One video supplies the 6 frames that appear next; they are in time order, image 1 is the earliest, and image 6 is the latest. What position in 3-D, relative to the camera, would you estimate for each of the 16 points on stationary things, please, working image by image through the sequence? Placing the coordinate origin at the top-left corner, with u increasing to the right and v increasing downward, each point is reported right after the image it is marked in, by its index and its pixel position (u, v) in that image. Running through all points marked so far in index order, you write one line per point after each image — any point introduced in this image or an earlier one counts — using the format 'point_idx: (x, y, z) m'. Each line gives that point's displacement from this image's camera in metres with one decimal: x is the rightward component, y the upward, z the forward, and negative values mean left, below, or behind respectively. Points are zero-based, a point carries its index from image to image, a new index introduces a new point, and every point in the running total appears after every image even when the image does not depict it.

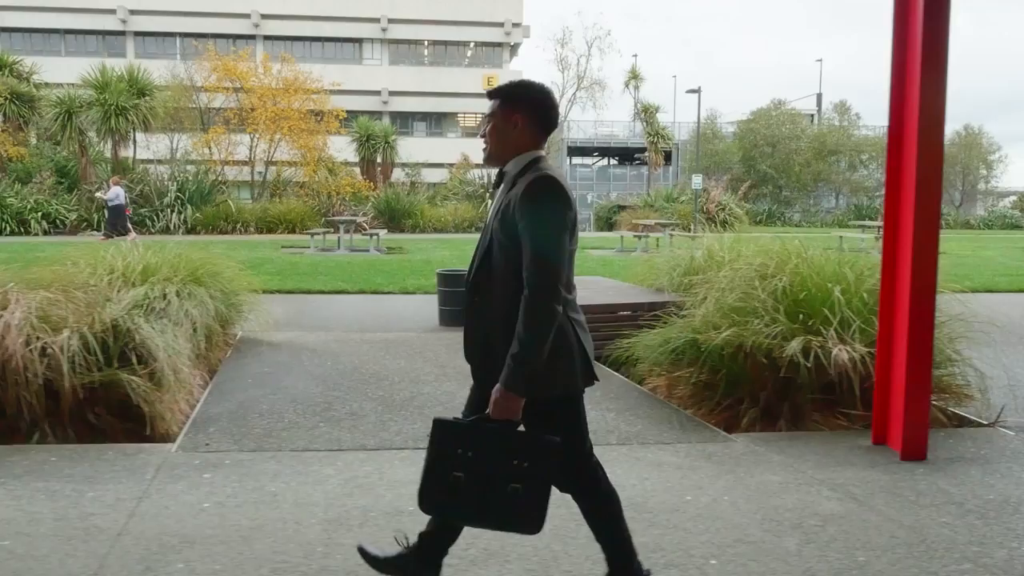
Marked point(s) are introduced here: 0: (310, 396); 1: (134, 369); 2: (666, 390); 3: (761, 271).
0: (-1.4, -0.7, +6.2) m
1: (-2.2, -0.5, +5.4) m
2: (+1.0, -0.7, +6.2) m
3: (+1.6, +0.1, +6.0) m
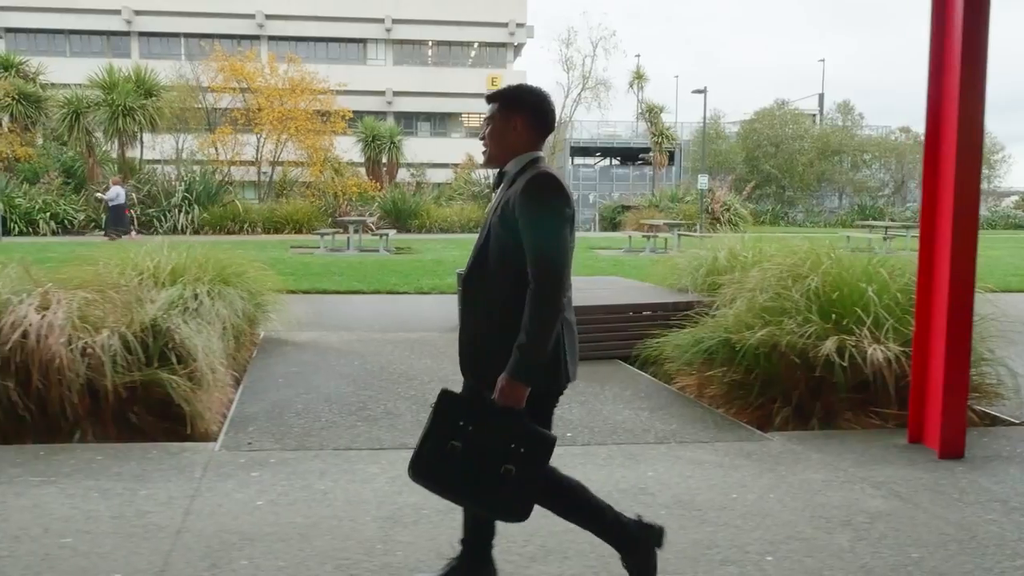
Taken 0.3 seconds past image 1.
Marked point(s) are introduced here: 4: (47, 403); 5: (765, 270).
0: (-1.2, -0.7, +6.3) m
1: (-2.0, -0.5, +5.4) m
2: (+1.3, -0.7, +6.2) m
3: (+1.9, +0.1, +6.1) m
4: (-2.6, -0.7, +5.2) m
5: (+1.8, +0.1, +6.3) m
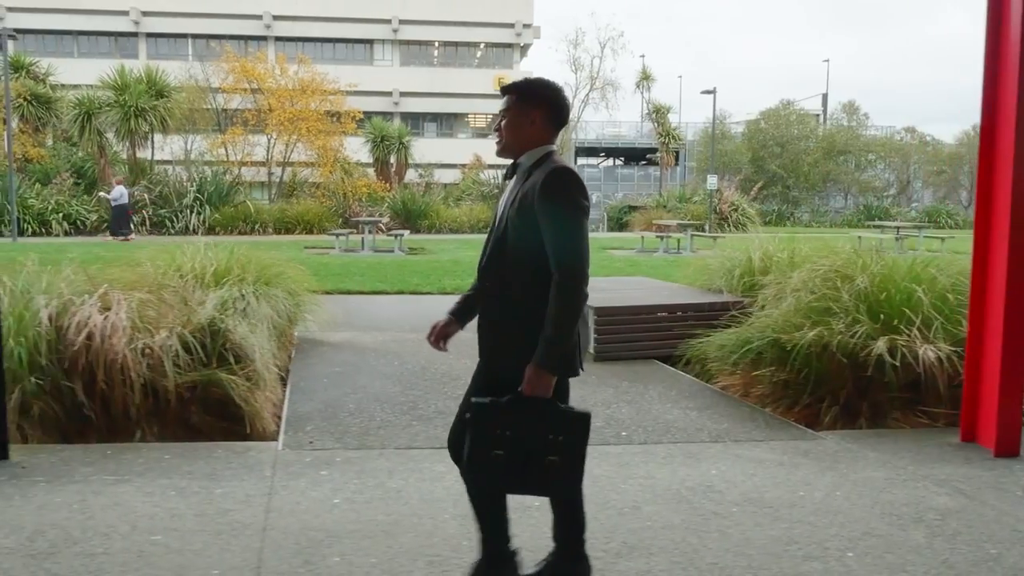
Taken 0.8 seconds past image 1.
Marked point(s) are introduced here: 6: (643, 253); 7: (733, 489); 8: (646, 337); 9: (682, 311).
0: (-0.8, -0.7, +6.3) m
1: (-1.7, -0.5, +5.5) m
2: (+1.6, -0.7, +6.3) m
3: (+2.2, +0.1, +6.1) m
4: (-2.3, -0.7, +5.2) m
5: (+2.1, +0.1, +6.4) m
6: (+2.7, +0.7, +18.8) m
7: (+1.0, -0.9, +4.3) m
8: (+1.1, -0.4, +7.7) m
9: (+1.4, -0.2, +7.7) m
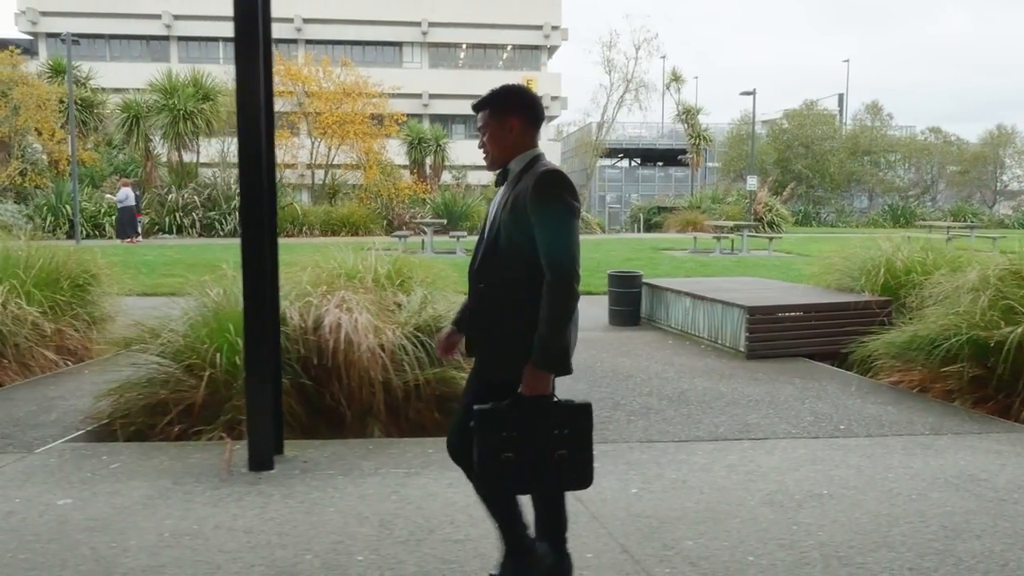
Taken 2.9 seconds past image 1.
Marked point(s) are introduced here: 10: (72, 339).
0: (+0.5, -0.7, +6.6) m
1: (-0.3, -0.5, +5.7) m
2: (+2.9, -0.7, +6.5) m
3: (+3.5, +0.1, +6.4) m
4: (-0.9, -0.7, +5.4) m
5: (+3.4, +0.1, +6.6) m
6: (+4.0, +0.7, +19.1) m
7: (+2.4, -0.9, +4.5) m
8: (+2.4, -0.4, +7.9) m
9: (+2.8, -0.2, +7.9) m
10: (-3.6, -0.4, +7.5) m
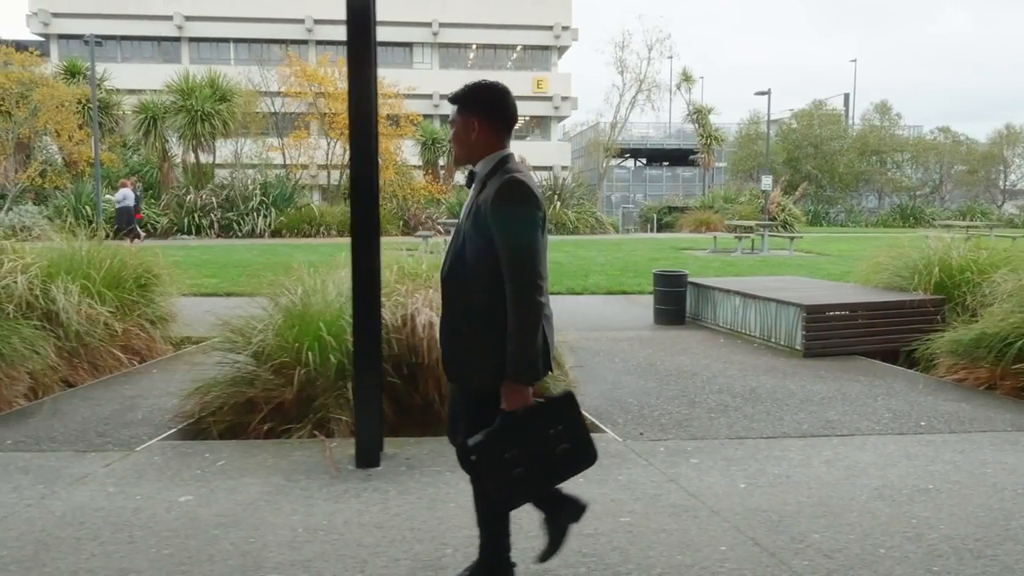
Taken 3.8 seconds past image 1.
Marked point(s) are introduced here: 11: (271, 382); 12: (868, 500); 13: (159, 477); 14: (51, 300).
0: (+1.0, -0.7, +6.6) m
1: (+0.2, -0.5, +5.8) m
2: (+3.5, -0.7, +6.6) m
3: (+4.0, +0.1, +6.4) m
4: (-0.4, -0.7, +5.5) m
5: (+3.9, +0.1, +6.7) m
6: (+4.5, +0.7, +19.1) m
7: (+2.9, -0.9, +4.6) m
8: (+3.0, -0.4, +8.0) m
9: (+3.3, -0.2, +8.0) m
10: (-3.1, -0.4, +7.6) m
11: (-1.5, -0.6, +5.6) m
12: (+1.6, -1.0, +4.2) m
13: (-1.8, -0.9, +4.5) m
14: (-3.4, -0.1, +6.7) m
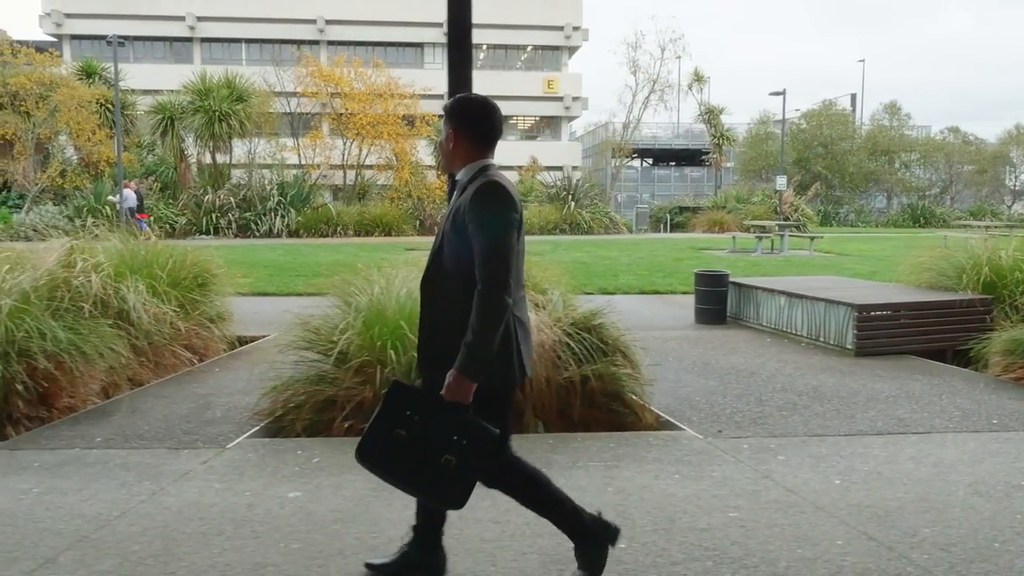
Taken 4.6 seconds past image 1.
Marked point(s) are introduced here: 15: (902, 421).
0: (+1.5, -0.7, +6.7) m
1: (+0.7, -0.5, +5.9) m
2: (+3.9, -0.7, +6.7) m
3: (+4.5, +0.1, +6.5) m
4: (+0.1, -0.7, +5.6) m
5: (+4.4, +0.1, +6.7) m
6: (+4.9, +0.7, +19.2) m
7: (+3.4, -0.9, +4.7) m
8: (+3.4, -0.4, +8.0) m
9: (+3.8, -0.2, +8.1) m
10: (-2.6, -0.4, +7.7) m
11: (-1.0, -0.6, +5.7) m
12: (+2.1, -1.0, +4.2) m
13: (-1.3, -0.9, +4.6) m
14: (-2.9, -0.1, +6.8) m
15: (+2.5, -0.8, +5.8) m
